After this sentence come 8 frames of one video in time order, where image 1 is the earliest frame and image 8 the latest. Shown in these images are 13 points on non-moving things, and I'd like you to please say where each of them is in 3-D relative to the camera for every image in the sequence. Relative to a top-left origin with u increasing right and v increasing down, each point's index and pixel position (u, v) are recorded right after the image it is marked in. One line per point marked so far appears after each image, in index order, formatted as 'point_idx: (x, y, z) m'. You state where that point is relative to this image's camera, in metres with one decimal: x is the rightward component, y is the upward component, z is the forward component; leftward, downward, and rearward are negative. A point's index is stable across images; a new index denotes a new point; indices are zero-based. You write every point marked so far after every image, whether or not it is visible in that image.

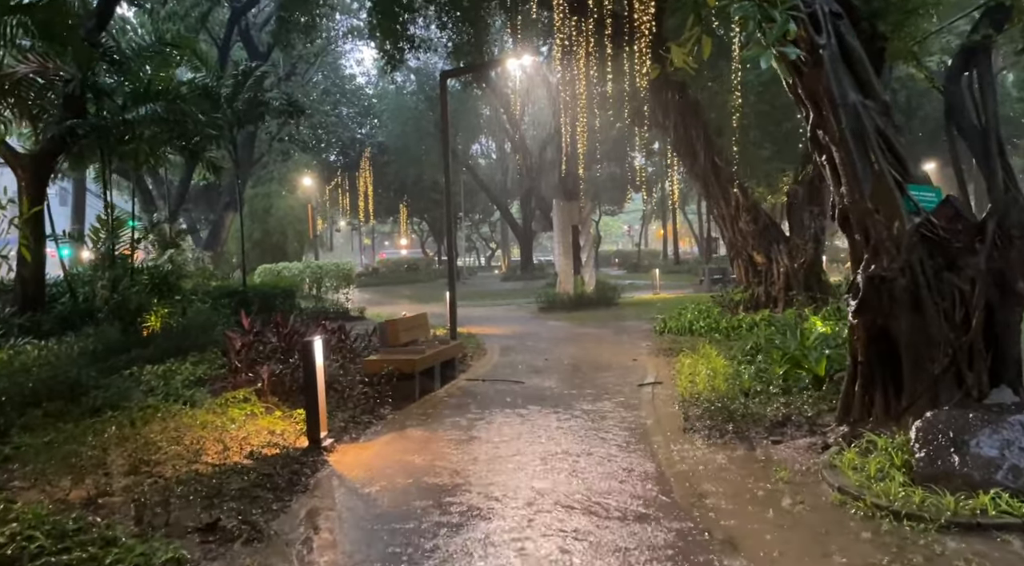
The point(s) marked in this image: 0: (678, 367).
0: (+2.1, -1.1, +10.0) m
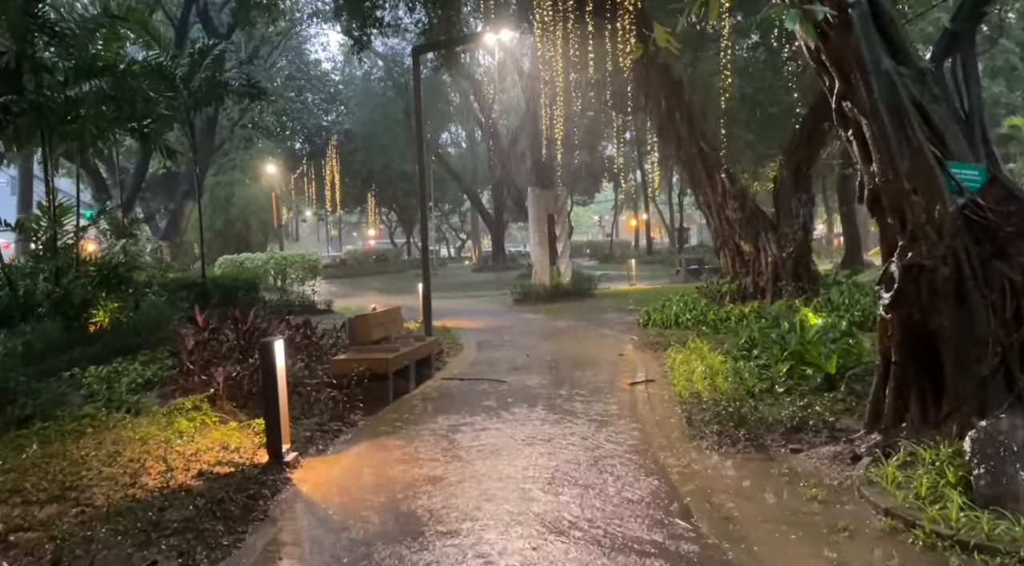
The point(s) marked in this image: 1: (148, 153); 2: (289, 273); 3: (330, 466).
0: (+1.9, -0.9, +9.4) m
1: (-8.3, +3.0, +18.3) m
2: (-5.4, +0.2, +19.0) m
3: (-1.2, -1.2, +5.3) m
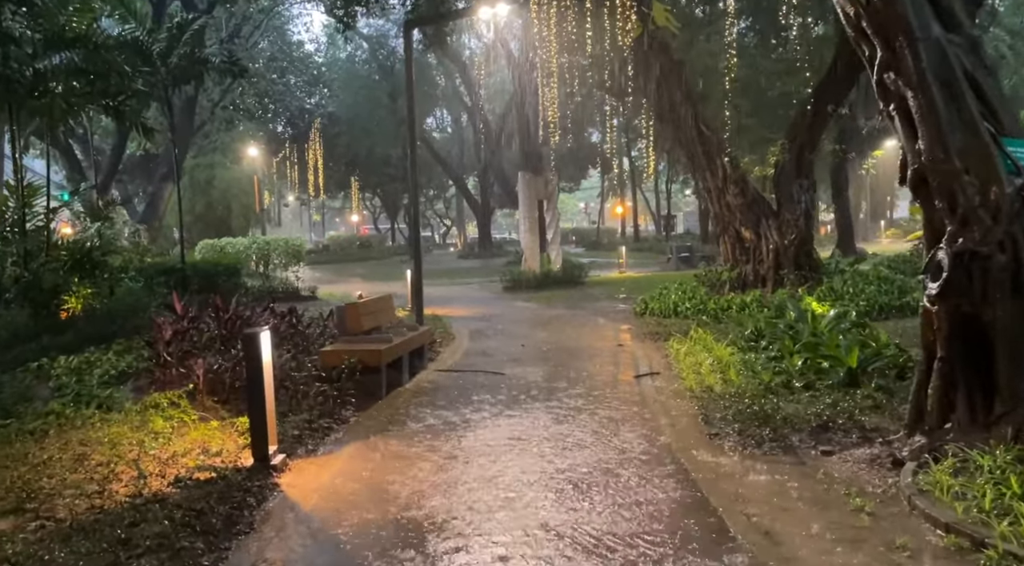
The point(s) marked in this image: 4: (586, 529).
0: (+1.8, -0.8, +9.0) m
1: (-8.5, +3.3, +17.6) m
2: (-5.6, +0.6, +18.4) m
3: (-1.2, -1.1, +4.8) m
4: (+0.3, -1.2, +3.8) m
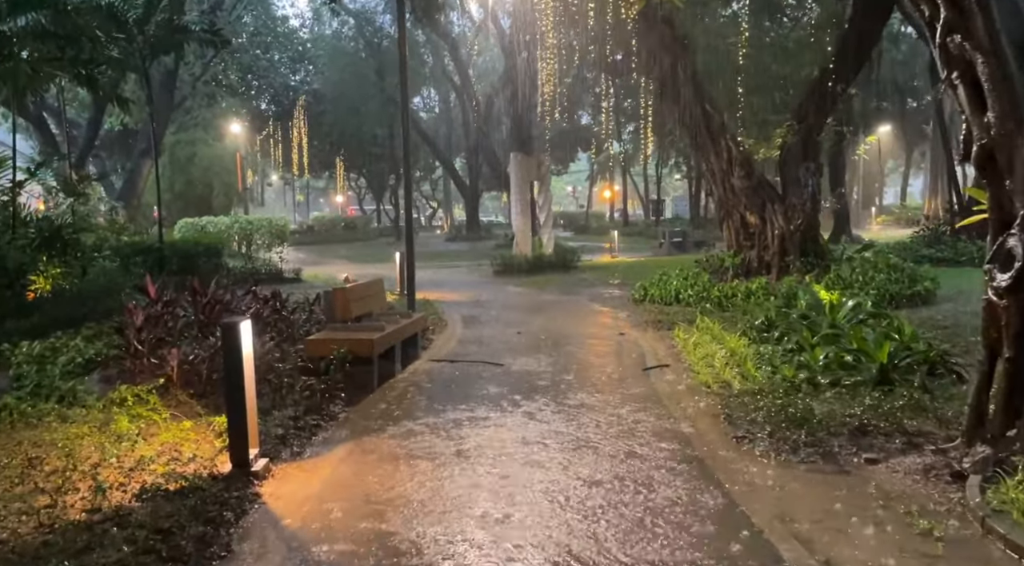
0: (+1.8, -0.7, +8.5) m
1: (-8.7, +3.7, +16.8) m
2: (-5.8, +1.0, +17.7) m
3: (-1.1, -1.1, +4.3) m
4: (+0.4, -1.1, +3.3) m
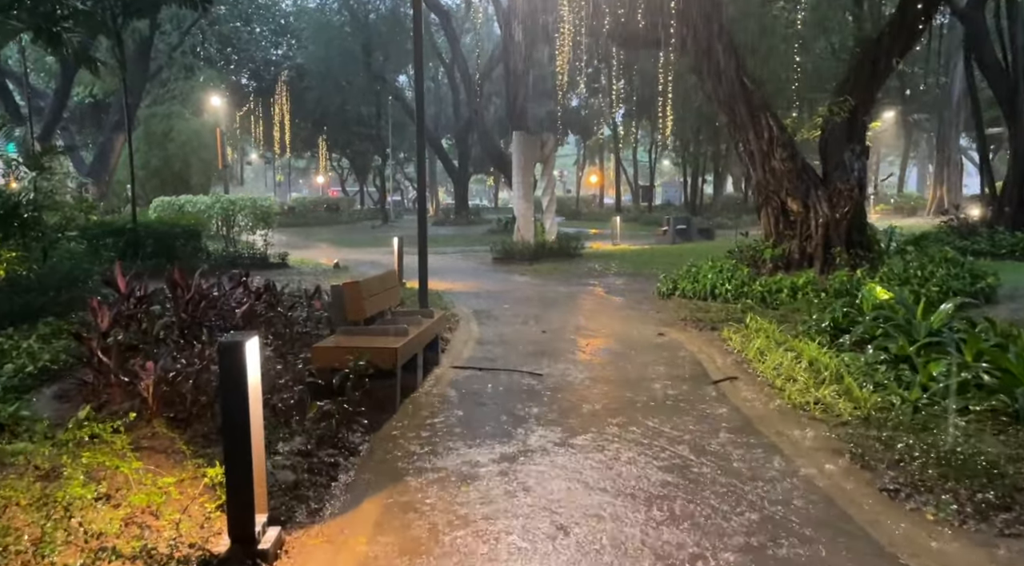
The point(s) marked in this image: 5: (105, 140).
0: (+2.1, -0.6, +7.4) m
1: (-8.6, +4.1, +15.3) m
2: (-5.7, +1.3, +16.4) m
3: (-0.7, -1.1, +3.1) m
4: (+0.9, -1.2, +2.1) m
5: (-9.8, +3.4, +19.0) m
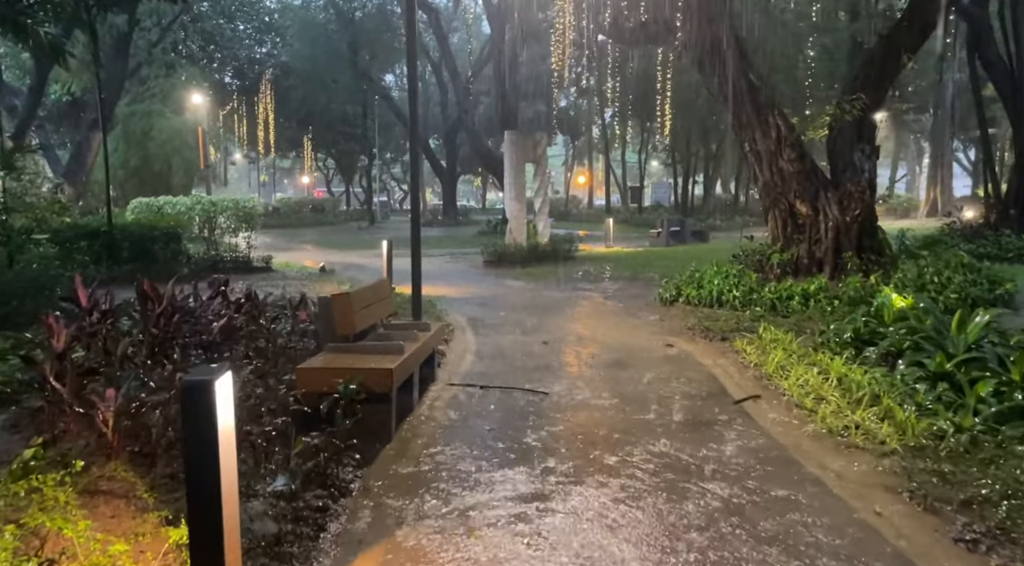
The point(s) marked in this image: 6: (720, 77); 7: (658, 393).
0: (+2.1, -0.7, +6.9) m
1: (-8.7, +4.0, +14.7) m
2: (-5.8, +1.2, +15.8) m
3: (-0.6, -1.1, +2.6) m
4: (+1.0, -1.2, +1.6) m
5: (-10.0, +3.3, +18.3) m
6: (+2.8, +2.8, +10.6) m
7: (+1.1, -0.8, +6.0) m
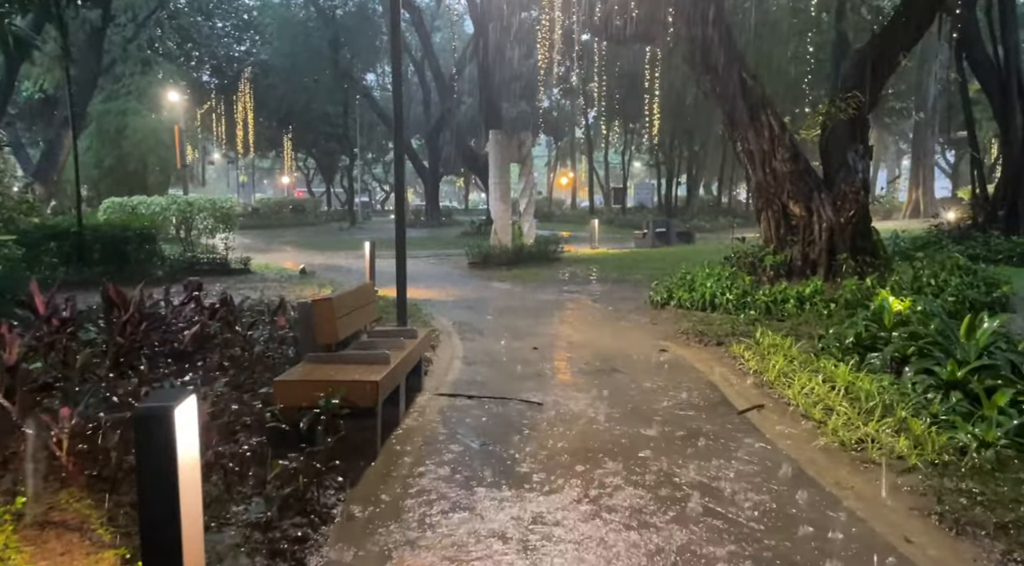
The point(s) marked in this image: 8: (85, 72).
0: (+2.0, -0.7, +6.6) m
1: (-8.9, +3.9, +14.1) m
2: (-6.1, +1.2, +15.3) m
3: (-0.6, -1.2, +2.2) m
4: (+1.0, -1.3, +1.3) m
5: (-10.3, +3.3, +17.7) m
6: (+2.6, +2.7, +10.4) m
7: (+1.1, -0.9, +5.7) m
8: (-9.2, +4.5, +17.0) m
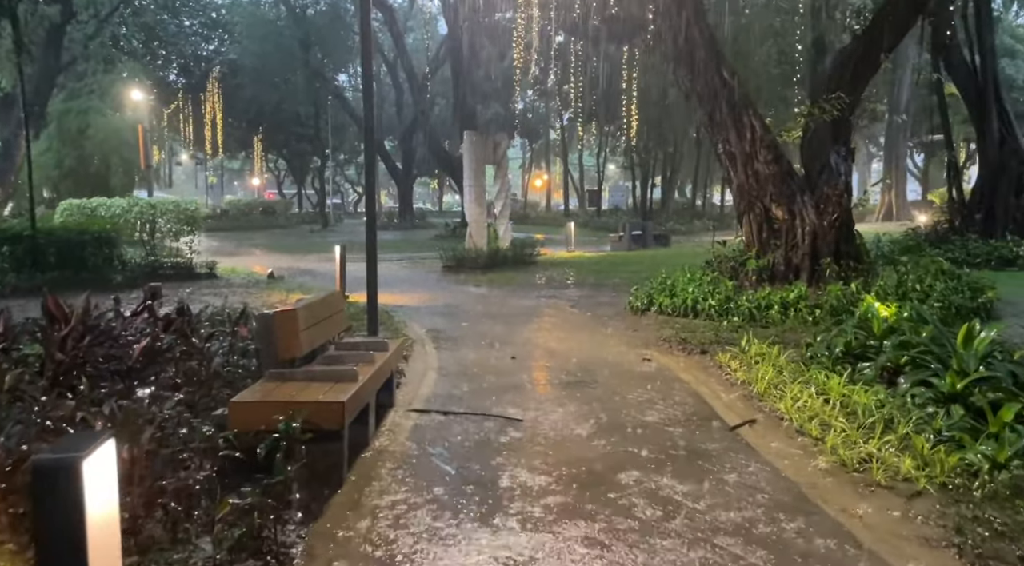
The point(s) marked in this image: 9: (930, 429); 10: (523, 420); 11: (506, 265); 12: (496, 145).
0: (+1.9, -0.8, +6.3) m
1: (-9.4, +3.8, +13.5) m
2: (-6.6, +1.1, +14.7) m
3: (-0.6, -1.2, +1.9) m
4: (+1.0, -1.3, +1.0) m
5: (-10.8, +3.2, +17.1) m
6: (+2.3, +2.7, +10.1) m
7: (+0.9, -0.9, +5.4) m
8: (-9.7, +4.4, +16.4) m
9: (+2.4, -0.8, +4.5) m
10: (+0.1, -0.9, +5.2) m
11: (-0.1, +0.4, +16.7) m
12: (-0.4, +3.1, +17.8) m
